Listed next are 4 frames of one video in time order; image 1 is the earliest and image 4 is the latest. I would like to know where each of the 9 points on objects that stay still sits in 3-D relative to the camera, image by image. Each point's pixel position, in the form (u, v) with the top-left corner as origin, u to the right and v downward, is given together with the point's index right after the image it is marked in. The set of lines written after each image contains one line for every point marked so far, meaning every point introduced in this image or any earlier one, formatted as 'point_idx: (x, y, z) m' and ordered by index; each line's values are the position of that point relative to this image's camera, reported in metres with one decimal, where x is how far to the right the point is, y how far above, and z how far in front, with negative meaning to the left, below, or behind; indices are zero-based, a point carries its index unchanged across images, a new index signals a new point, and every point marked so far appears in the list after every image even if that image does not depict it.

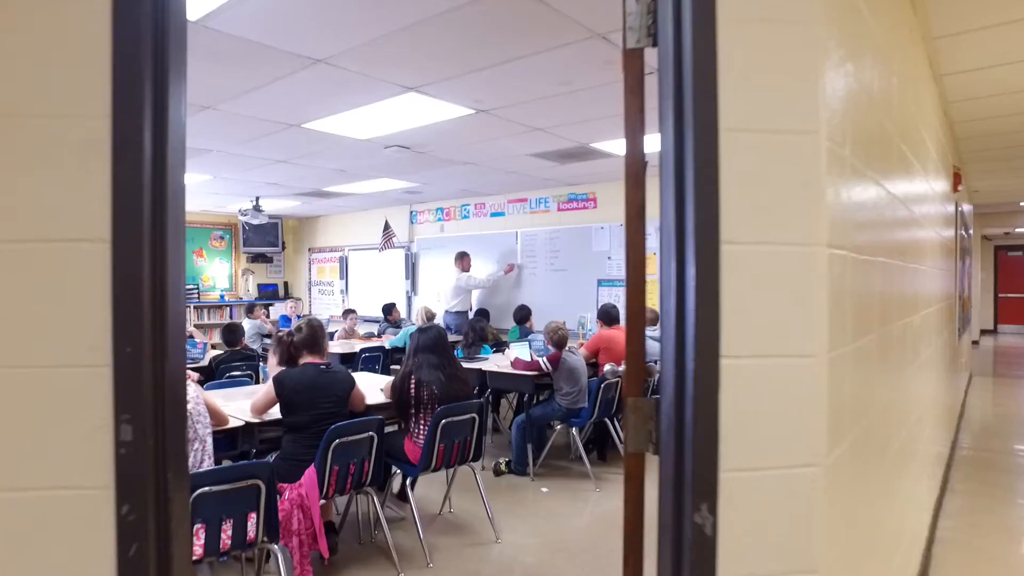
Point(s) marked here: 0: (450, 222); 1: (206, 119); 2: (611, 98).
0: (-0.6, +0.7, +8.0) m
1: (-1.6, +0.9, +4.0) m
2: (+0.5, +0.9, +3.7) m
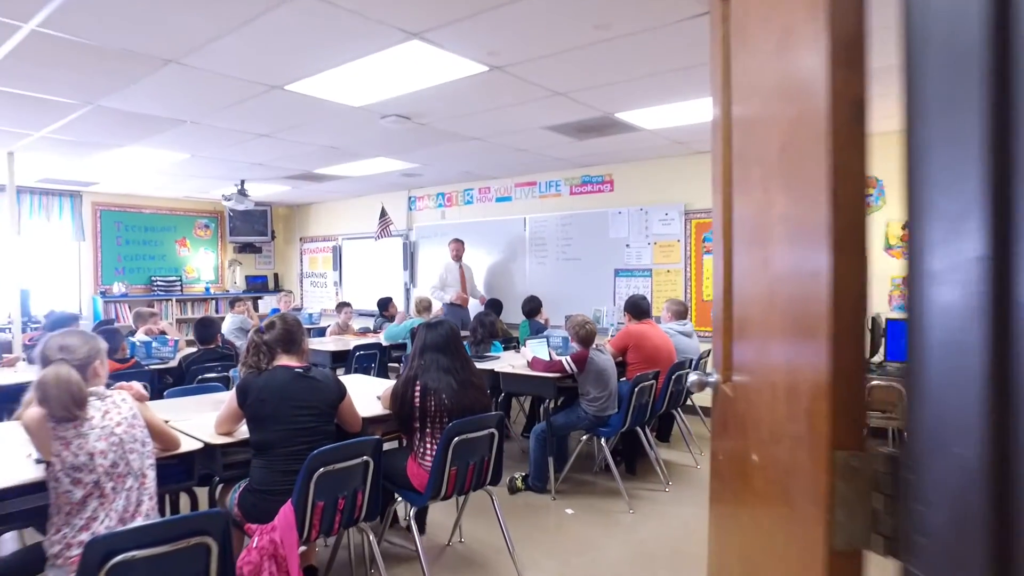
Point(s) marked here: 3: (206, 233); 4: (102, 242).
0: (-0.6, +0.8, +7.4) m
1: (-1.5, +0.9, +3.4) m
2: (+0.6, +1.0, +3.1) m
3: (-3.5, +0.6, +8.8) m
4: (-4.1, +0.5, +7.8) m
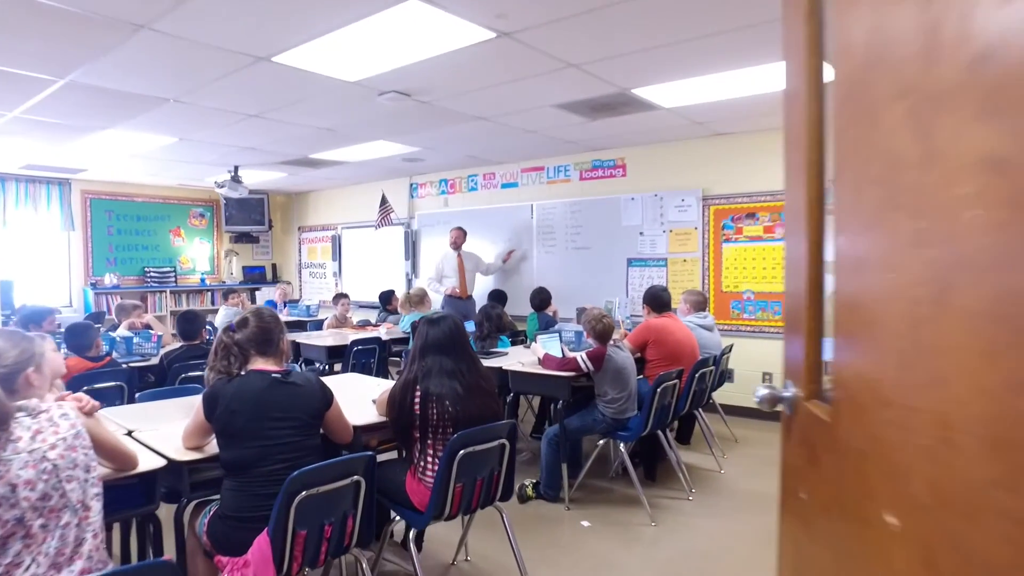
0: (-0.5, +0.9, +7.1) m
1: (-1.5, +1.0, +3.1) m
2: (+0.6, +1.0, +2.8) m
3: (-3.4, +0.7, +8.5) m
4: (-4.1, +0.5, +7.5) m
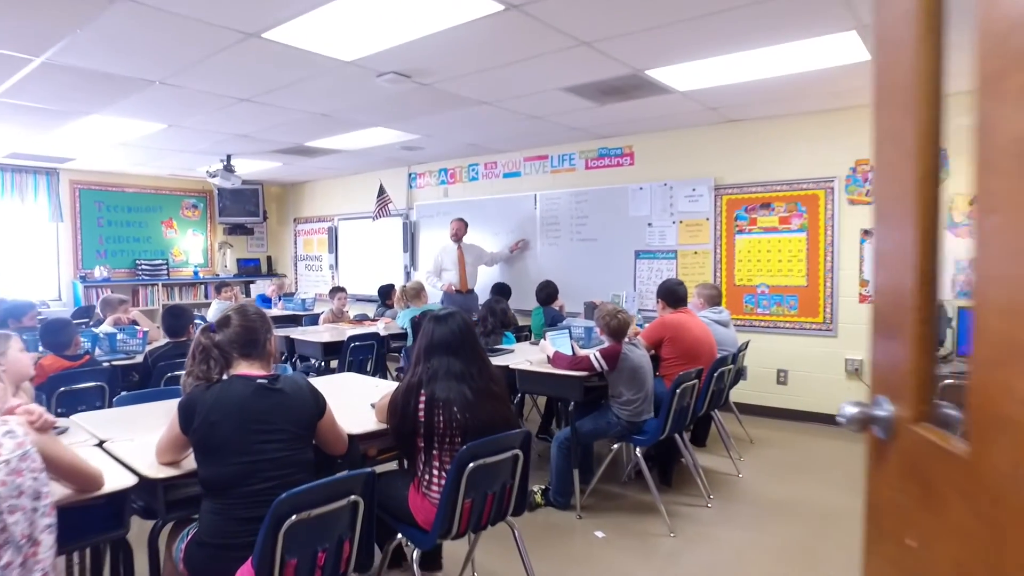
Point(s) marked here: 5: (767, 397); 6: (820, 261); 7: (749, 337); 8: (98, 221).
0: (-0.5, +0.9, +6.8) m
1: (-1.4, +1.0, +2.9) m
2: (+0.6, +1.0, +2.6) m
3: (-3.4, +0.8, +8.3) m
4: (-4.1, +0.6, +7.3) m
5: (+1.7, -0.7, +5.1) m
6: (+1.9, +0.2, +4.7) m
7: (+1.6, -0.3, +5.1) m
8: (-4.0, +0.6, +7.4) m
